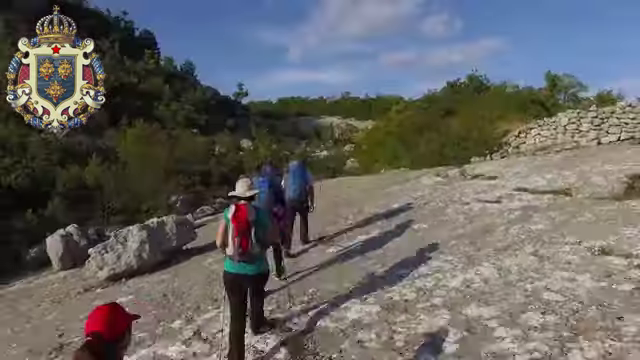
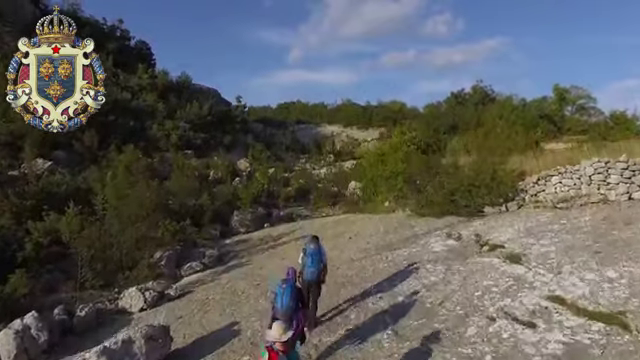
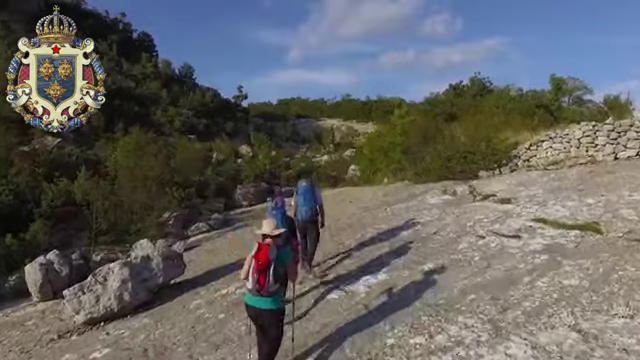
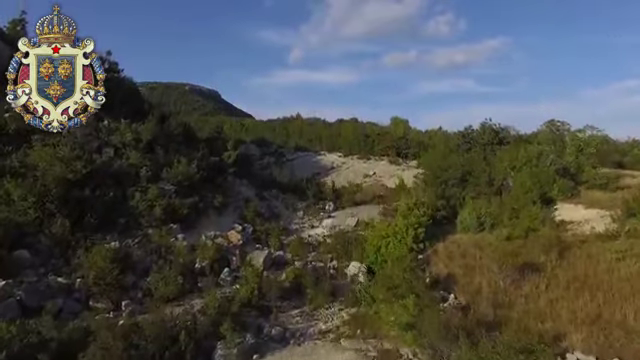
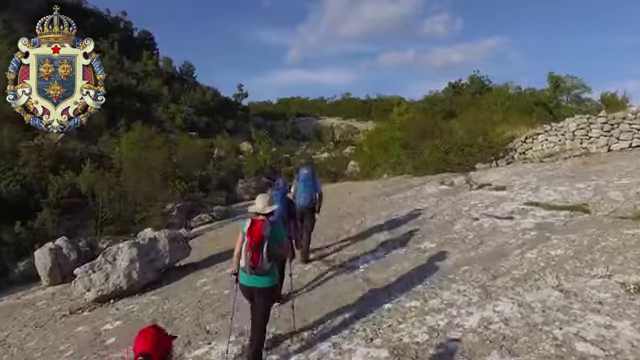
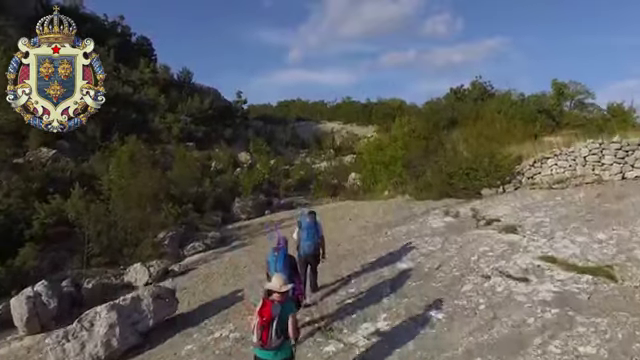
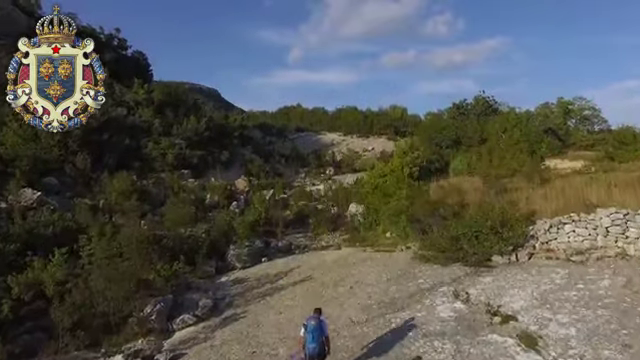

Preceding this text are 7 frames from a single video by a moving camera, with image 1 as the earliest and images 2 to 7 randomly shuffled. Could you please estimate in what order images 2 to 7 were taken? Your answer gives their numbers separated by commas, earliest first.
5, 3, 6, 2, 7, 4
